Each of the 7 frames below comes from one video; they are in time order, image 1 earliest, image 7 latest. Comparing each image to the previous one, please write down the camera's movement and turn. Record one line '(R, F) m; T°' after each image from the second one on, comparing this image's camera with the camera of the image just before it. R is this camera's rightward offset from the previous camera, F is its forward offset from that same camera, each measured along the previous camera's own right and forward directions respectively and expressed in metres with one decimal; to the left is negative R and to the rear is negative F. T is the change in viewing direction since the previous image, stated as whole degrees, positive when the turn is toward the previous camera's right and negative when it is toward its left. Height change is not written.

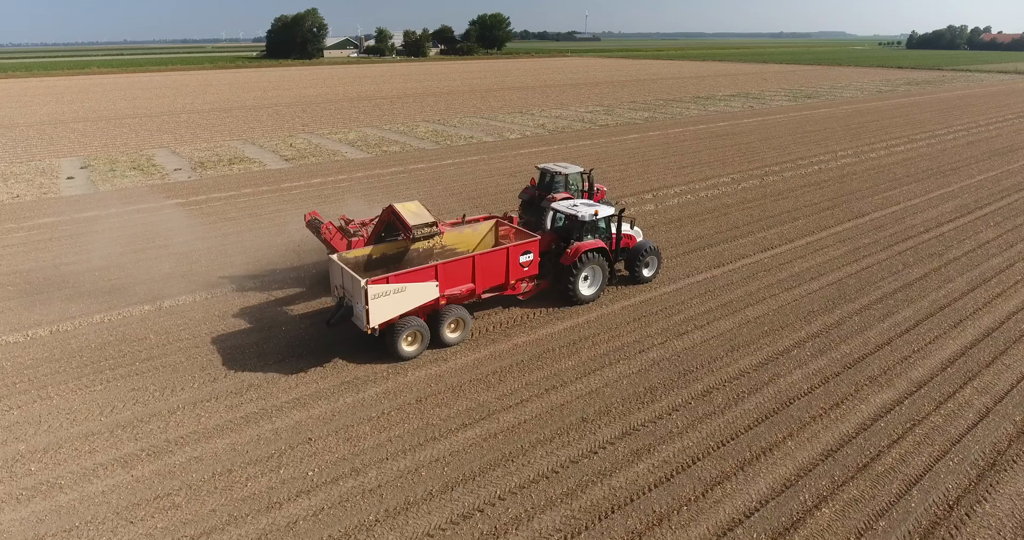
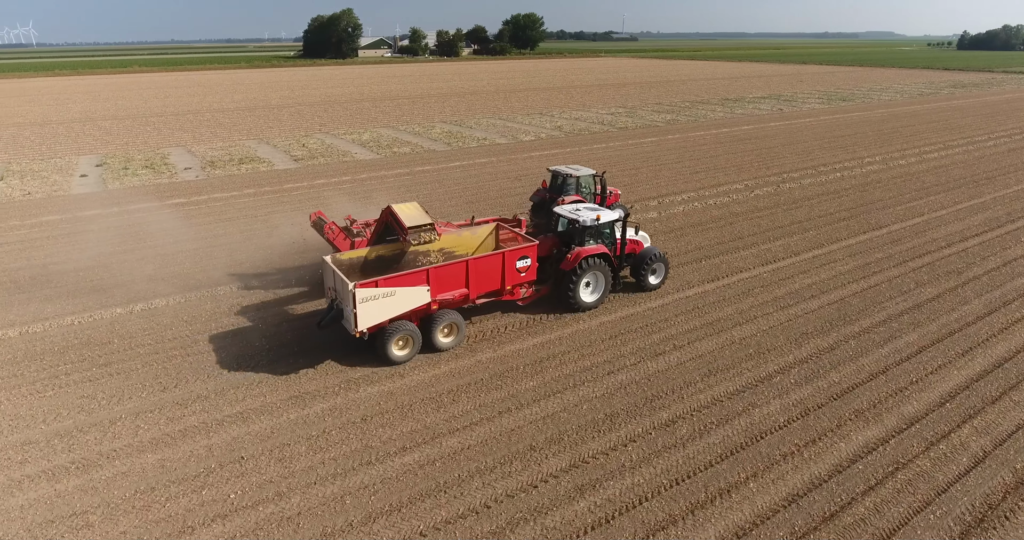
(+0.9, +0.5) m; -3°
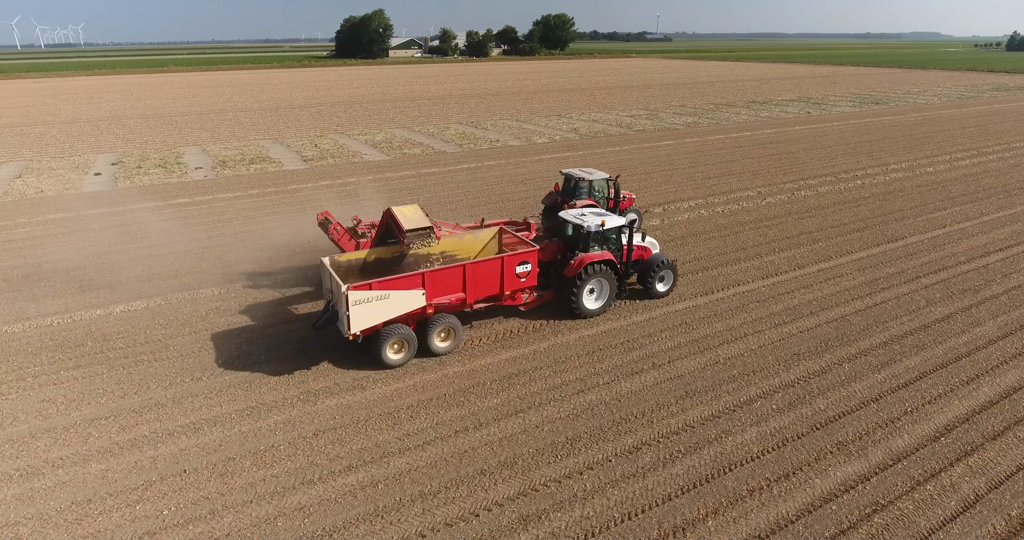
(+0.7, +0.3) m; -3°
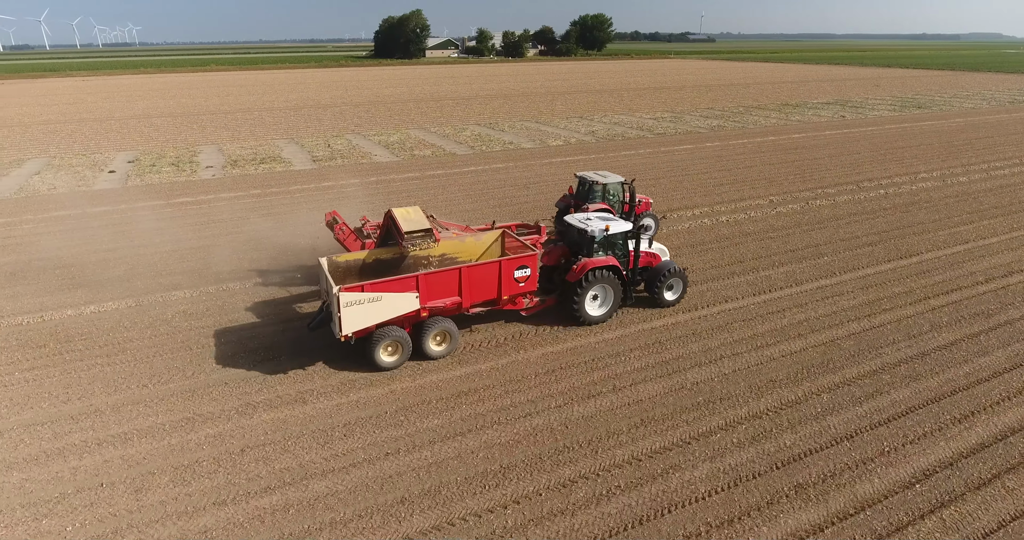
(+1.0, +0.4) m; -4°
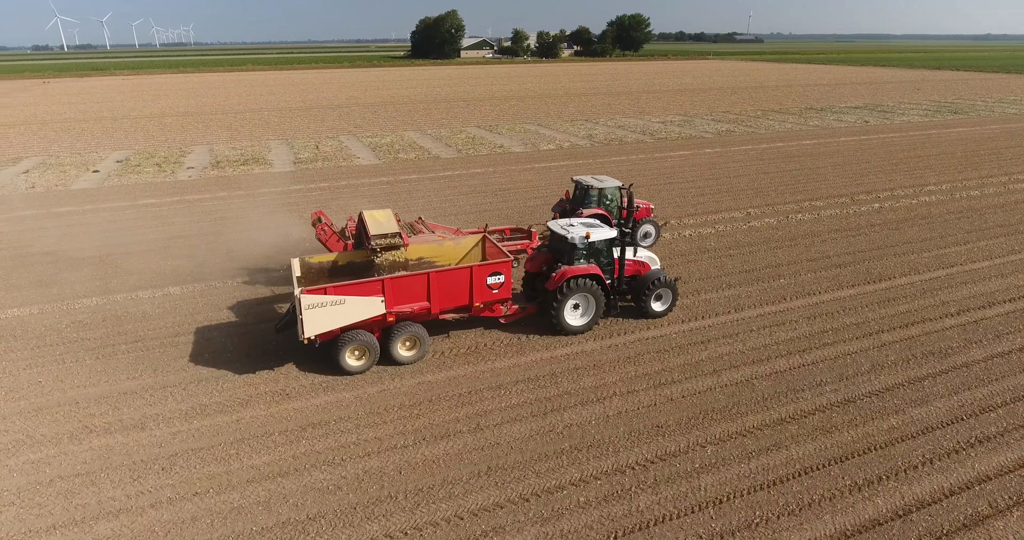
(+2.0, +0.8) m; -4°
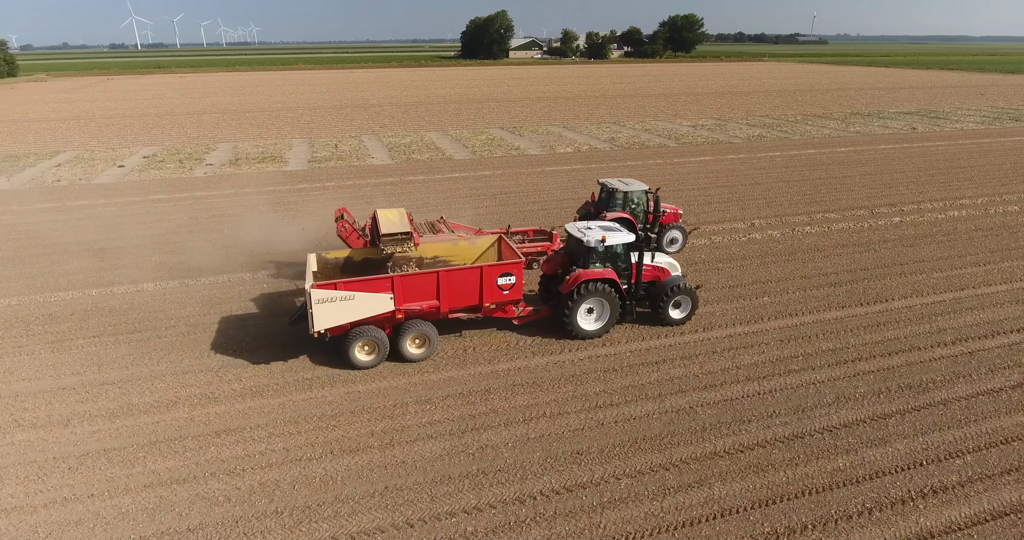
(+1.3, +0.4) m; -5°
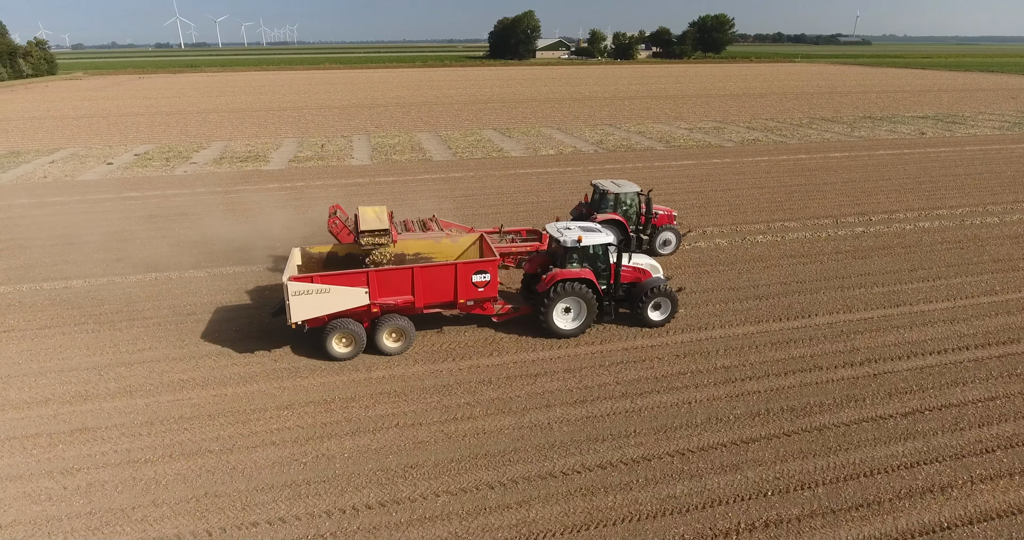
(+1.9, +0.2) m; -3°
